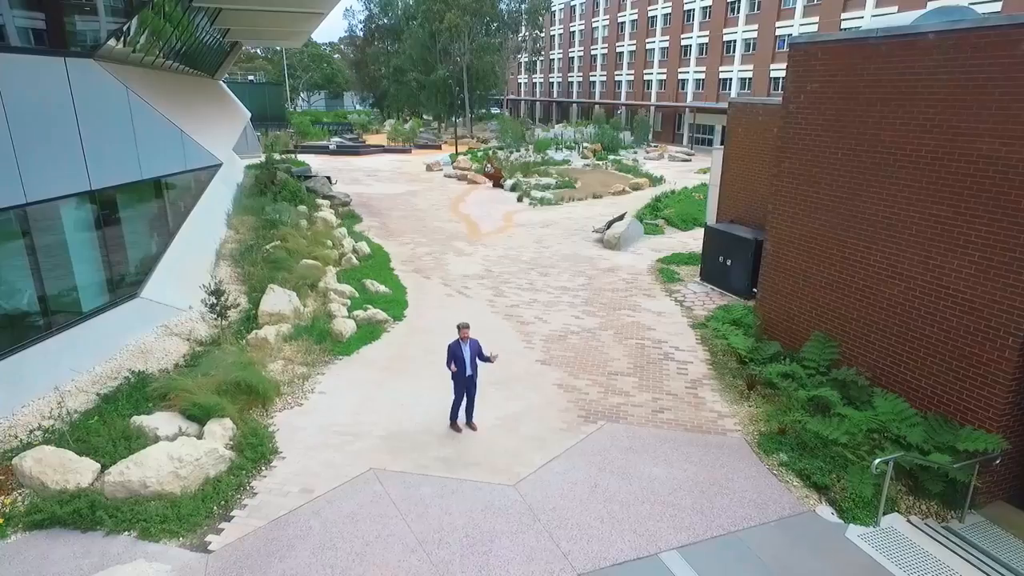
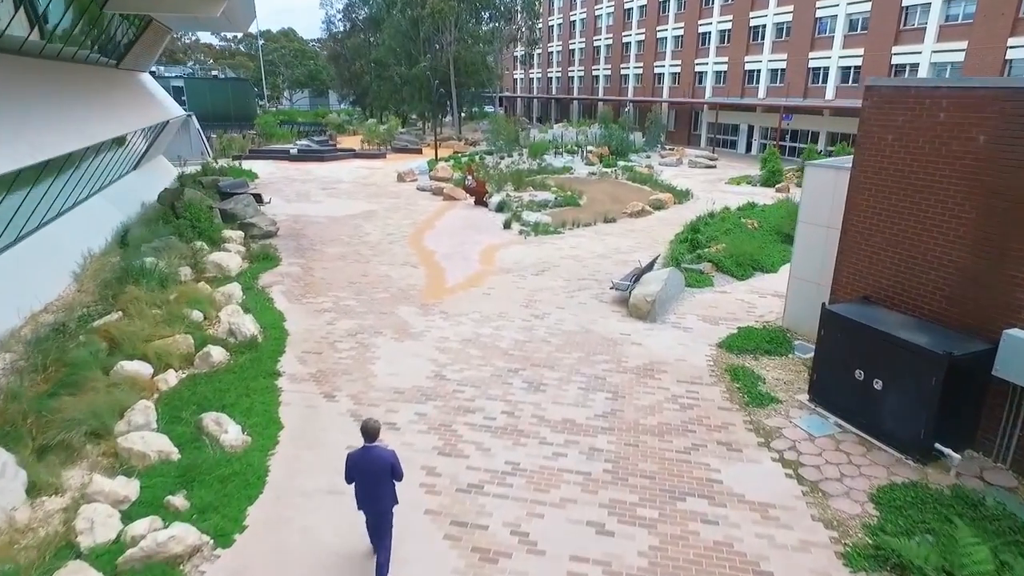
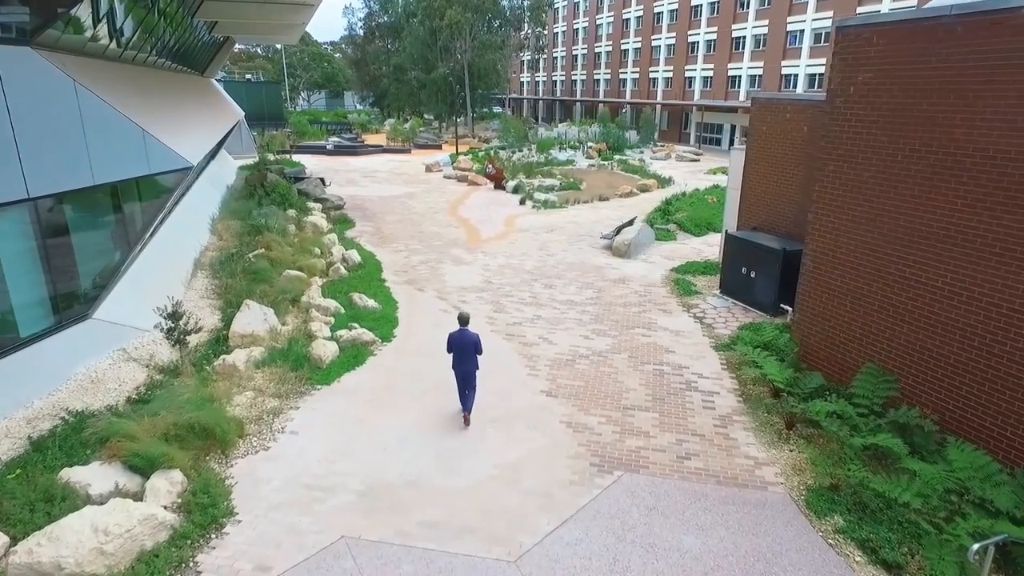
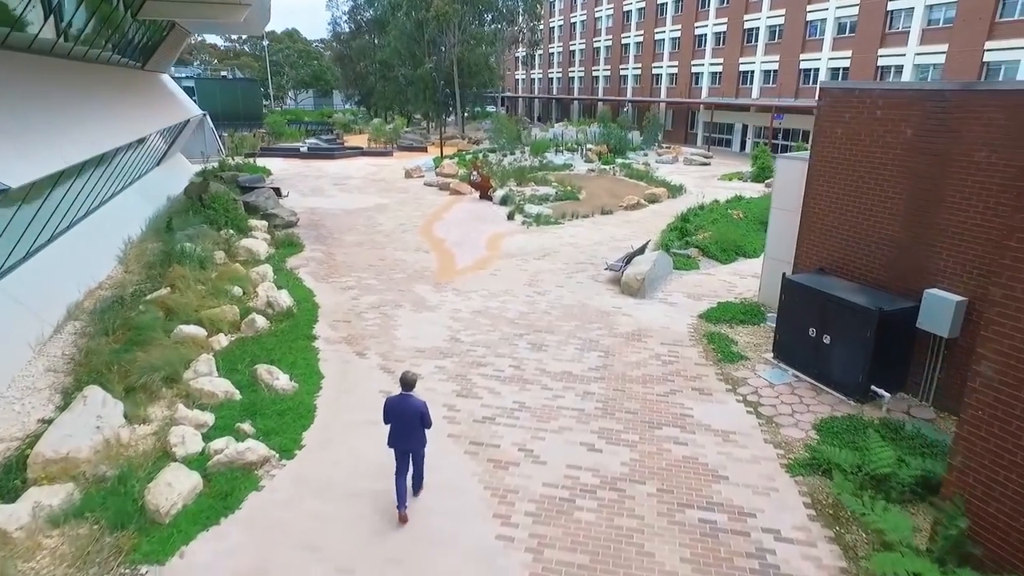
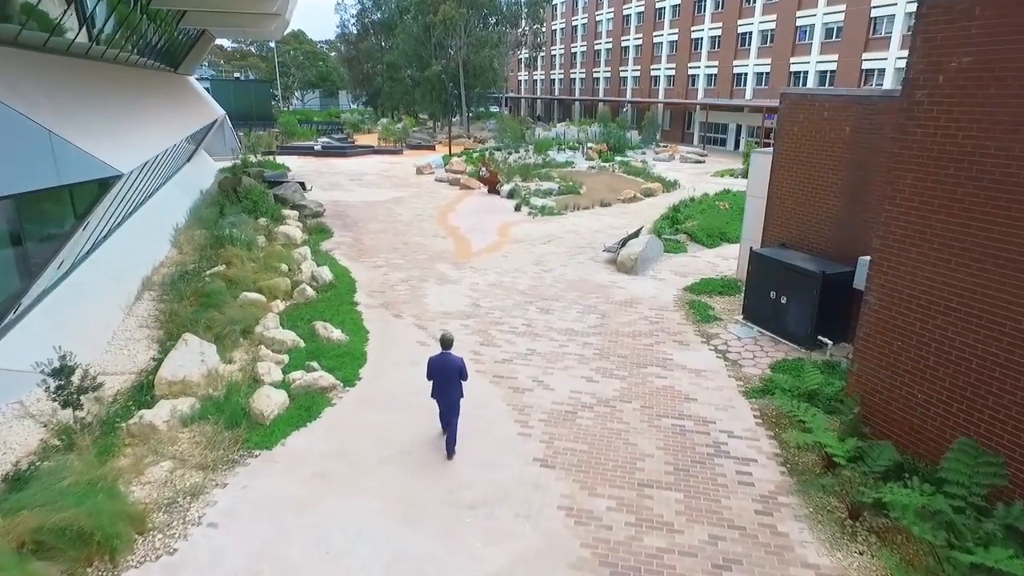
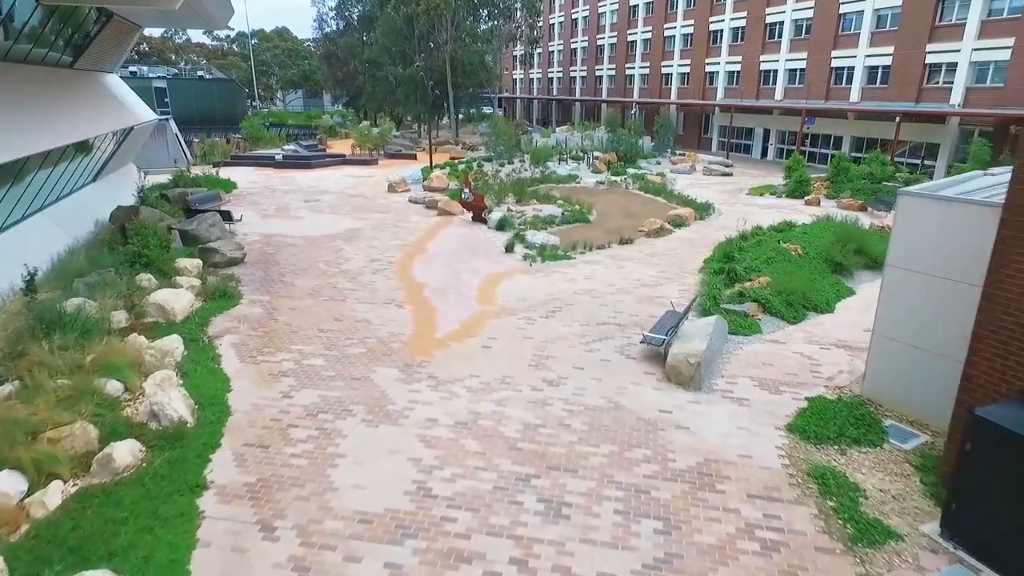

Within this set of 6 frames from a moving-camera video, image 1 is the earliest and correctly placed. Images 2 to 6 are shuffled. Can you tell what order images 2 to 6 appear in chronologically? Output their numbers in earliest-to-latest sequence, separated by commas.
3, 5, 4, 2, 6
